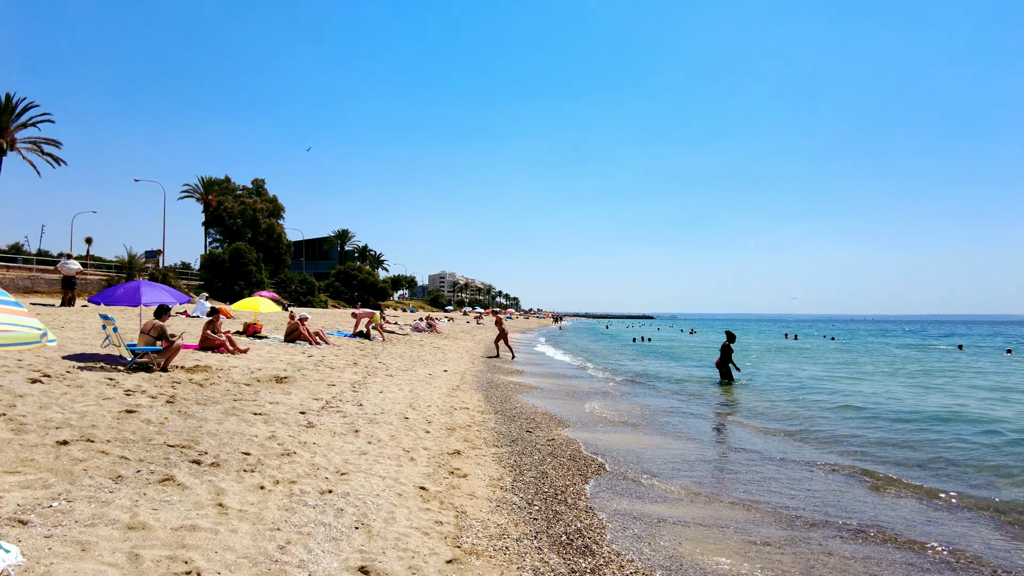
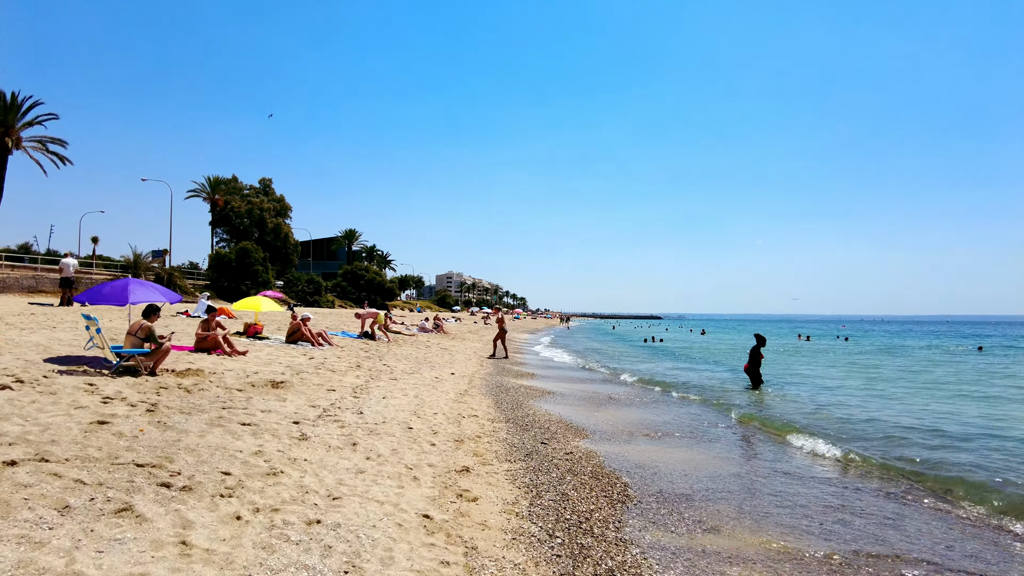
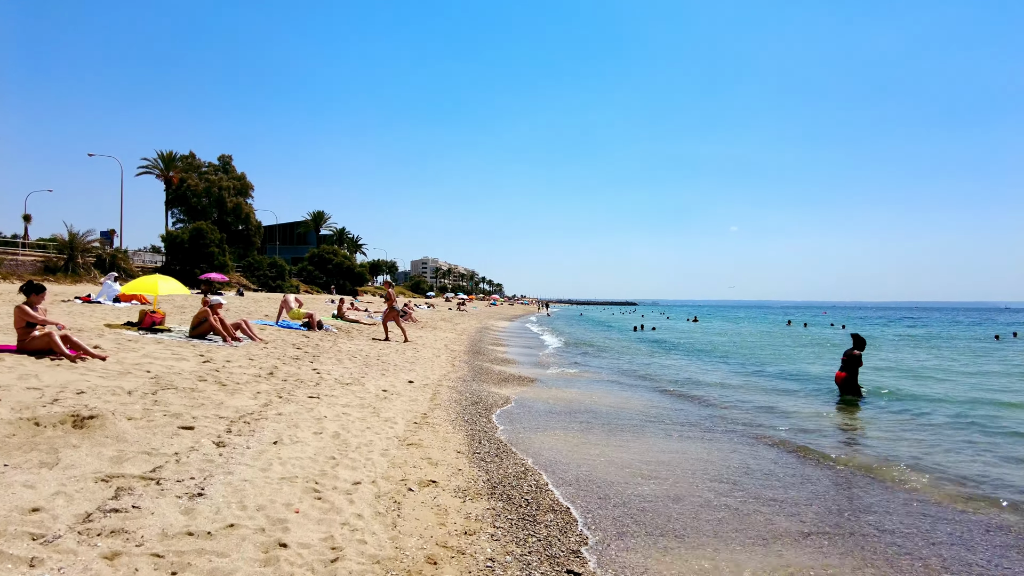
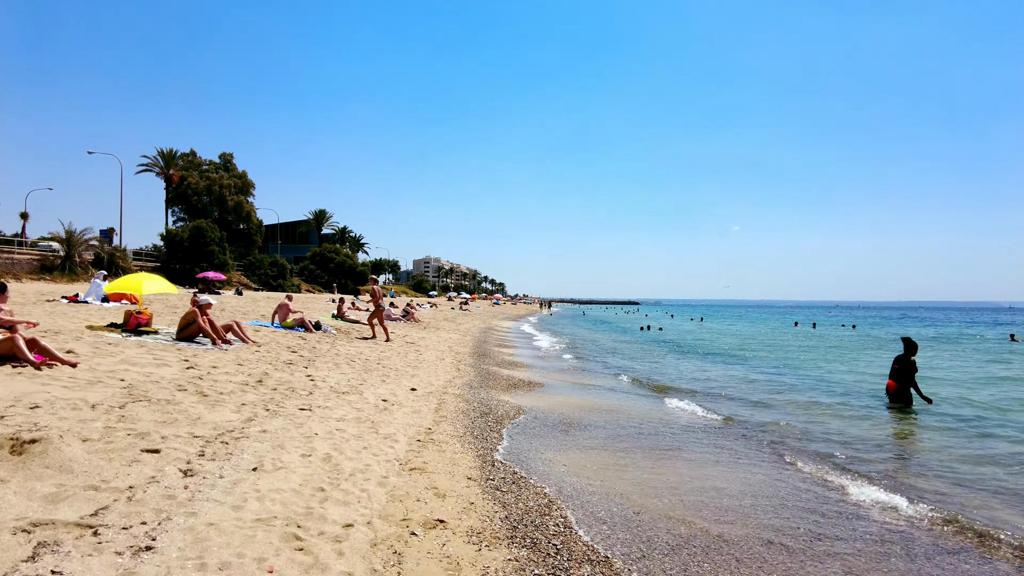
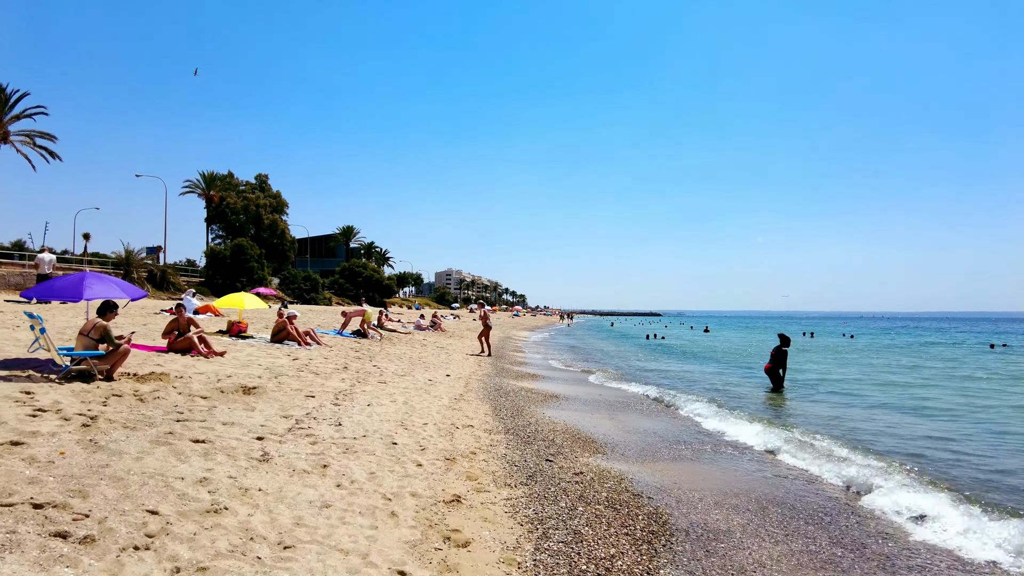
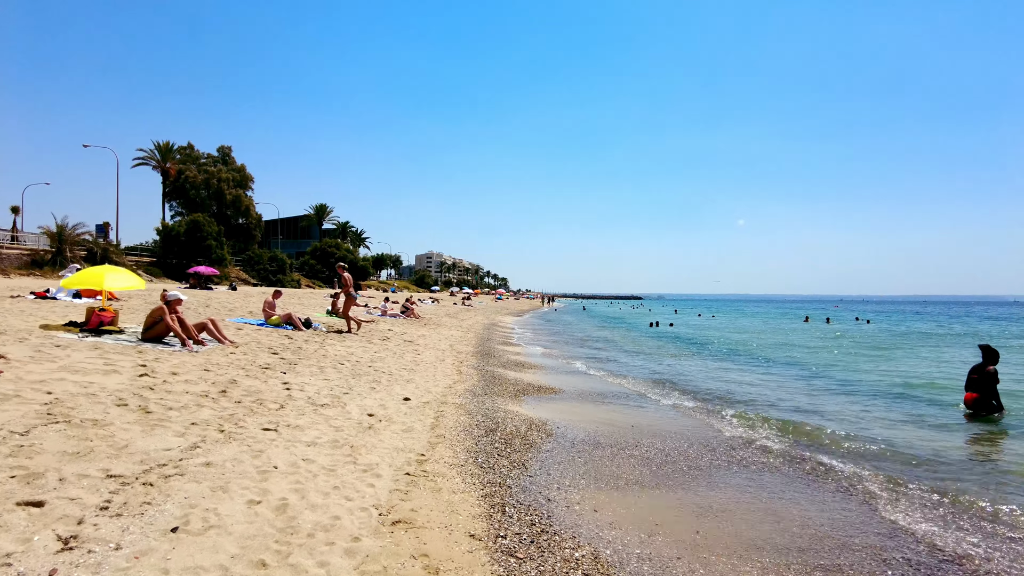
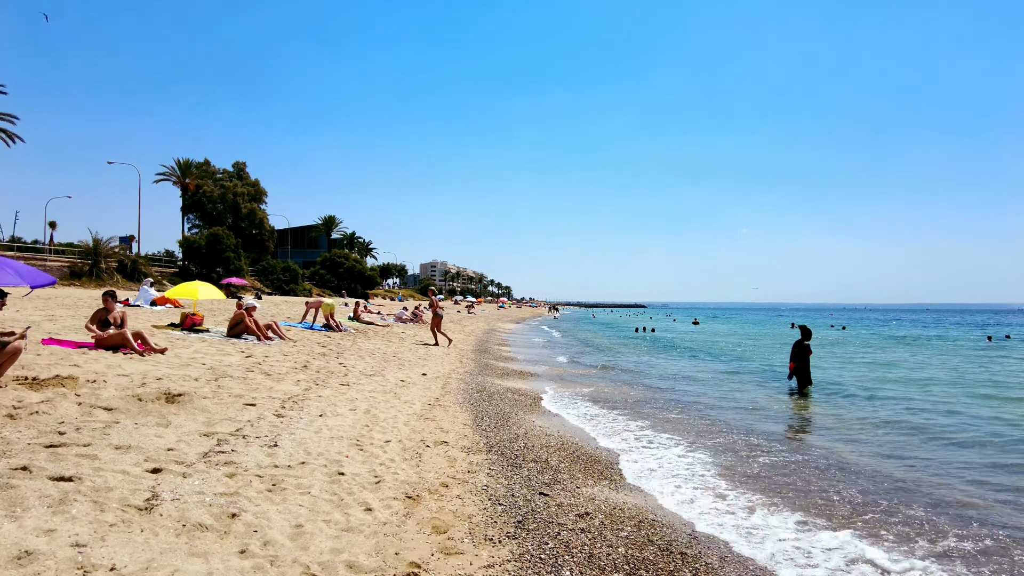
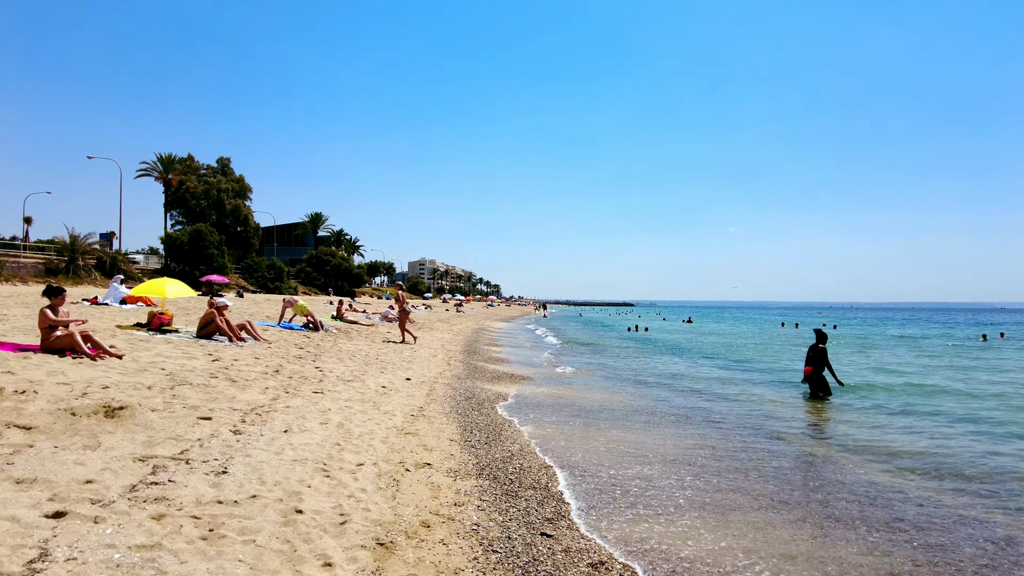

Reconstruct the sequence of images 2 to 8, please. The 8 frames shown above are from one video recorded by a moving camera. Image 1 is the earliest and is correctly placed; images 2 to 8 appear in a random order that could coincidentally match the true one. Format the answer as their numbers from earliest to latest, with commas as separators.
2, 5, 7, 8, 3, 4, 6
